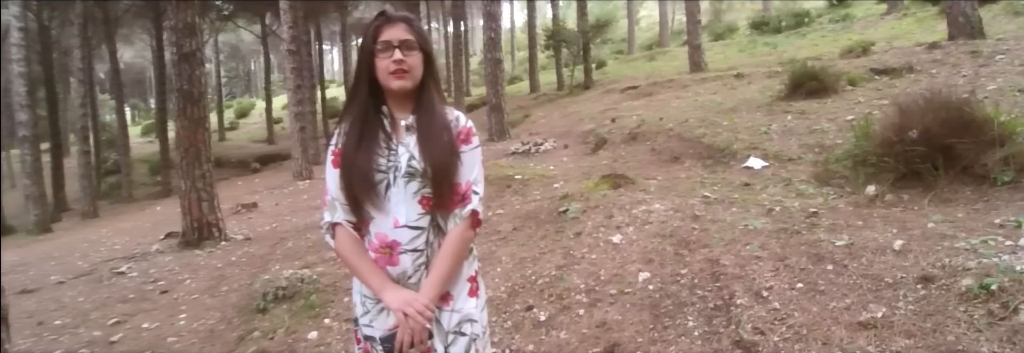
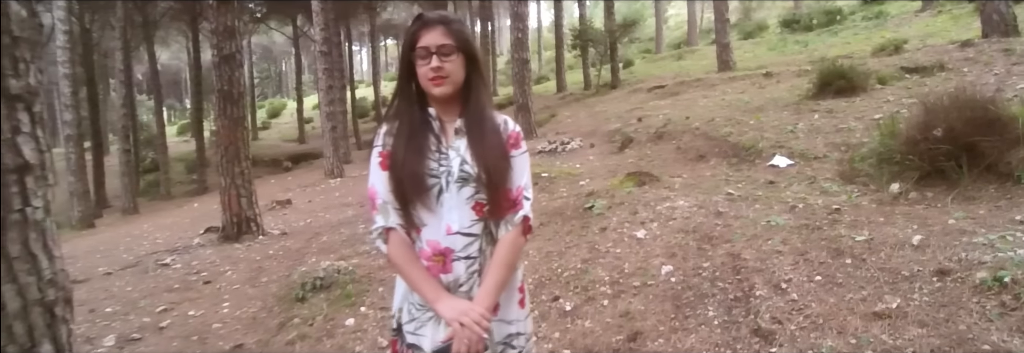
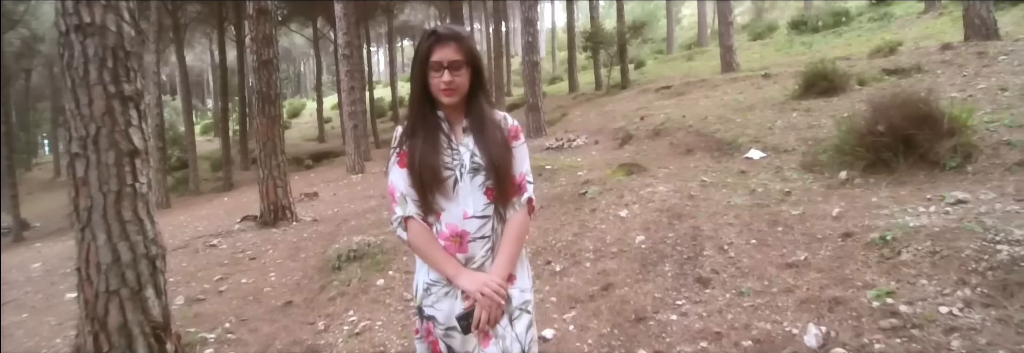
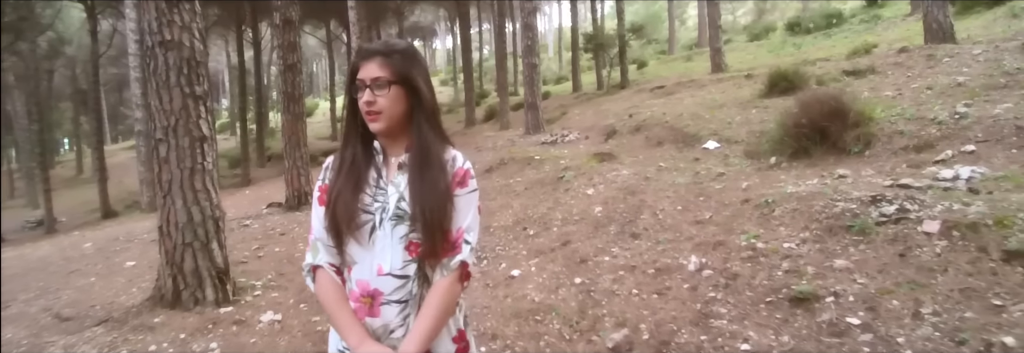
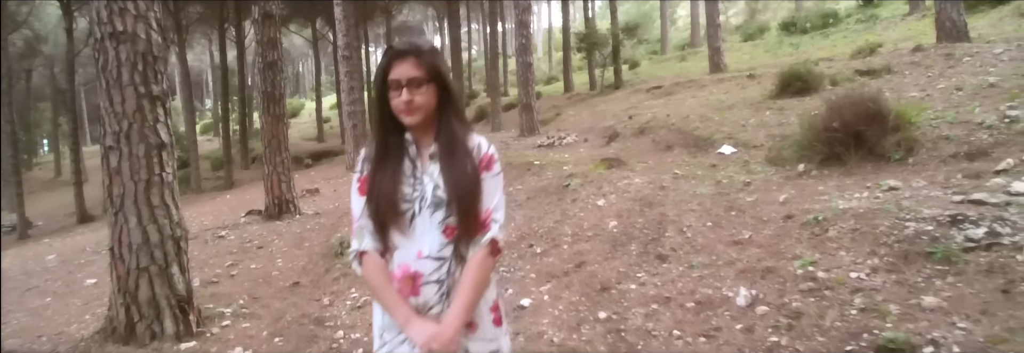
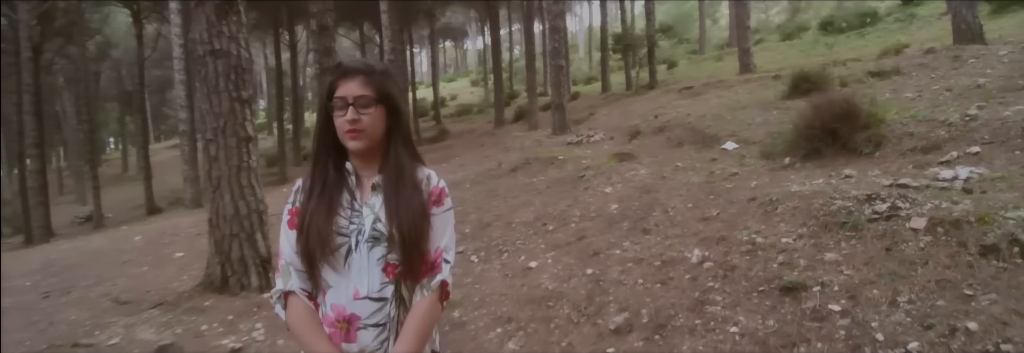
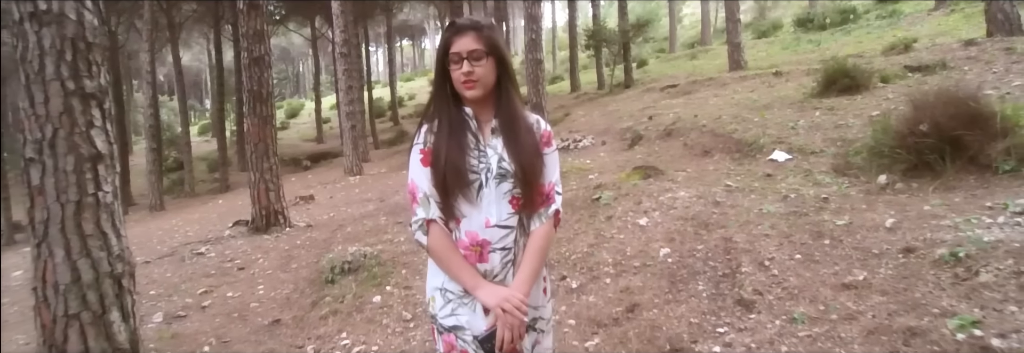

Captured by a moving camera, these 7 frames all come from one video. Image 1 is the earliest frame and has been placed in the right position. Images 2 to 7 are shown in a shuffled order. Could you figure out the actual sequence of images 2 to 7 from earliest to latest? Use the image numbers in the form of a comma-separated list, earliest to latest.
2, 7, 3, 5, 4, 6
